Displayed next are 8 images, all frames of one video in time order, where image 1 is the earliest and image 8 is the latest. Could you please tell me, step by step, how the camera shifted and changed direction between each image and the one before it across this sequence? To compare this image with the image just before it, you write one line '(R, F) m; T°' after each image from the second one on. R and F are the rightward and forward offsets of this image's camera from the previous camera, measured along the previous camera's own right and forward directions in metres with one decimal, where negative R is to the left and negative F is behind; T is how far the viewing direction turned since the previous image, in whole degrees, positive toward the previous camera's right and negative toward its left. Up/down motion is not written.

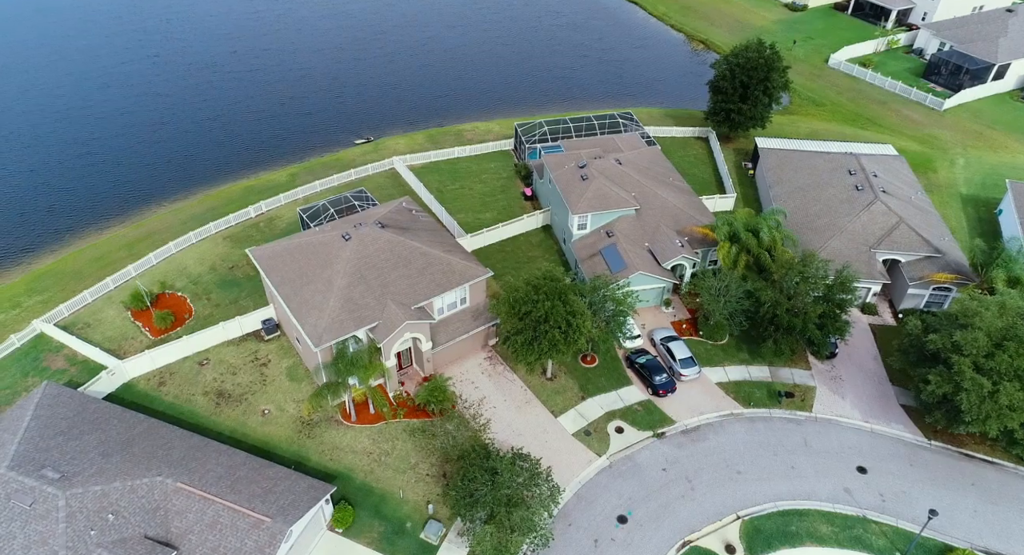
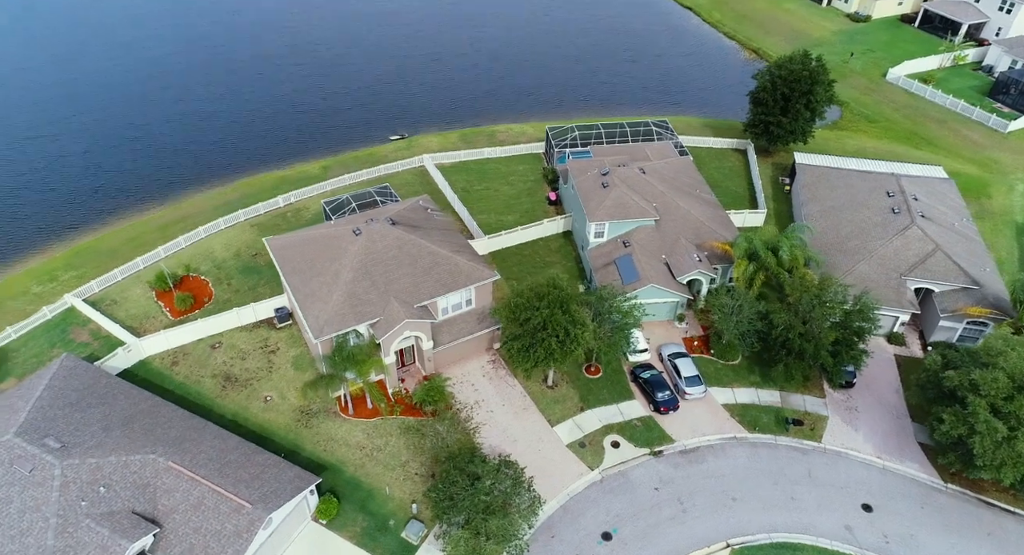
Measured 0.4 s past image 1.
(+1.9, +0.4) m; -4°
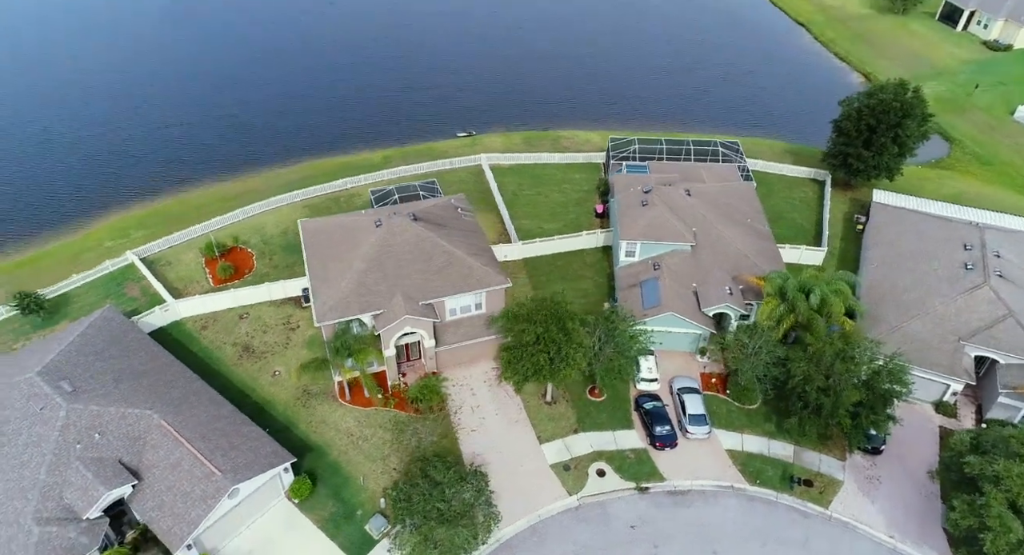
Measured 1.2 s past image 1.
(+3.6, +0.9) m; -8°
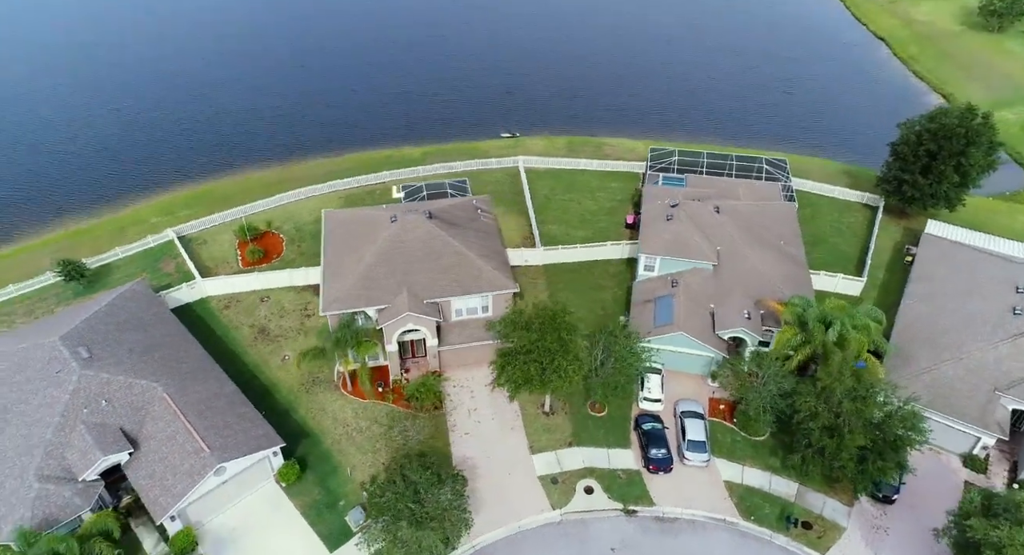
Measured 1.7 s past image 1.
(+2.3, +0.5) m; -5°
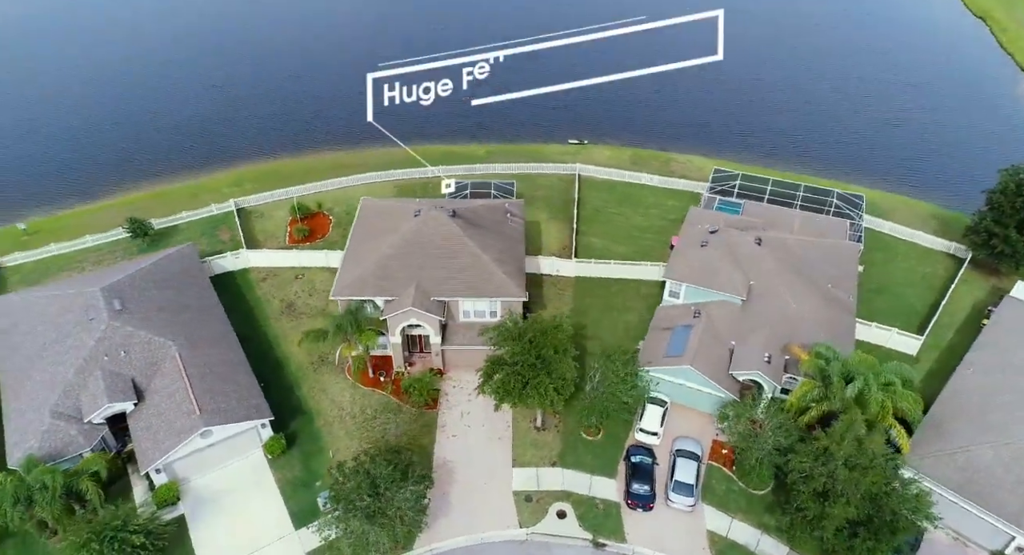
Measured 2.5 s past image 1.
(+3.7, +0.7) m; -8°
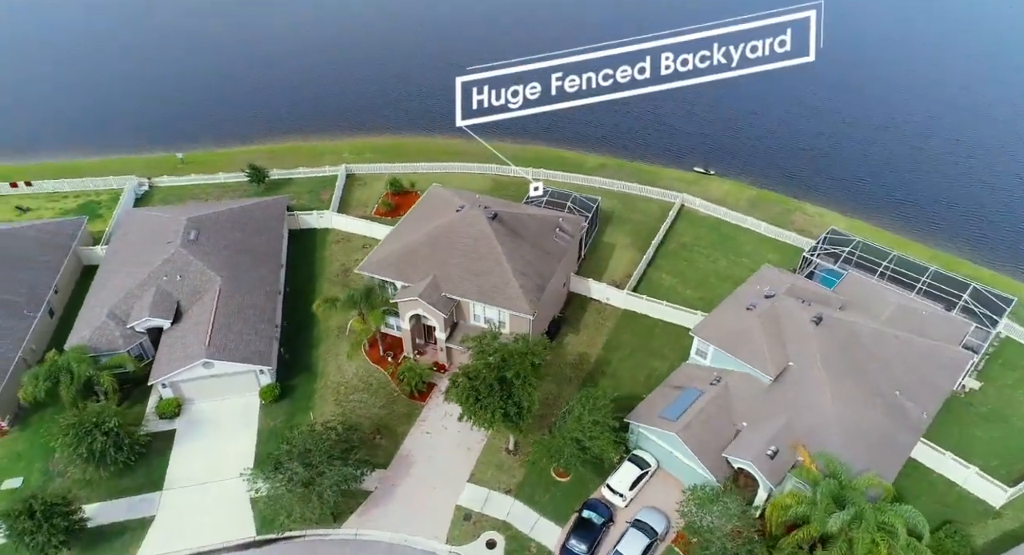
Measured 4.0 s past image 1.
(+6.8, +1.6) m; -15°
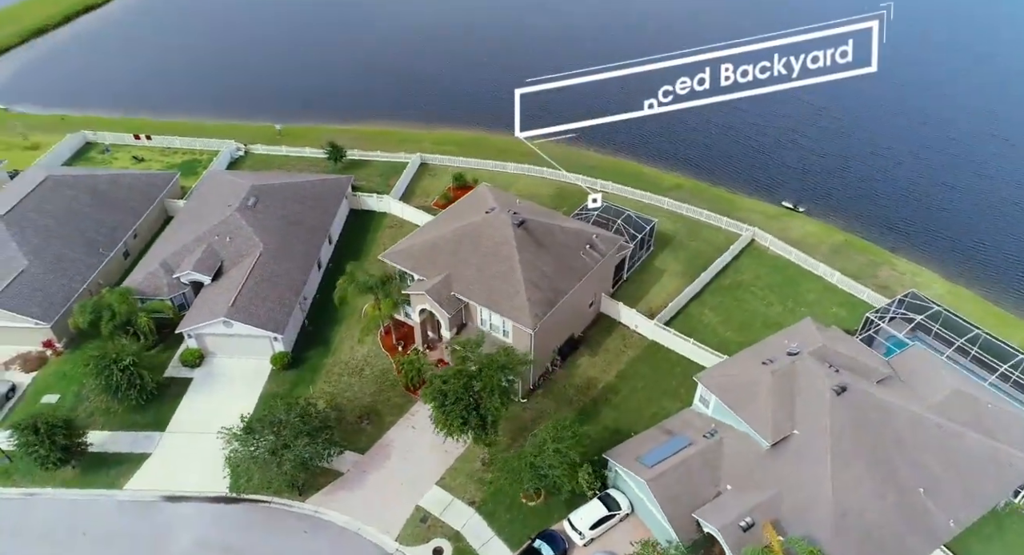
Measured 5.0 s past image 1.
(+4.7, +0.8) m; -10°
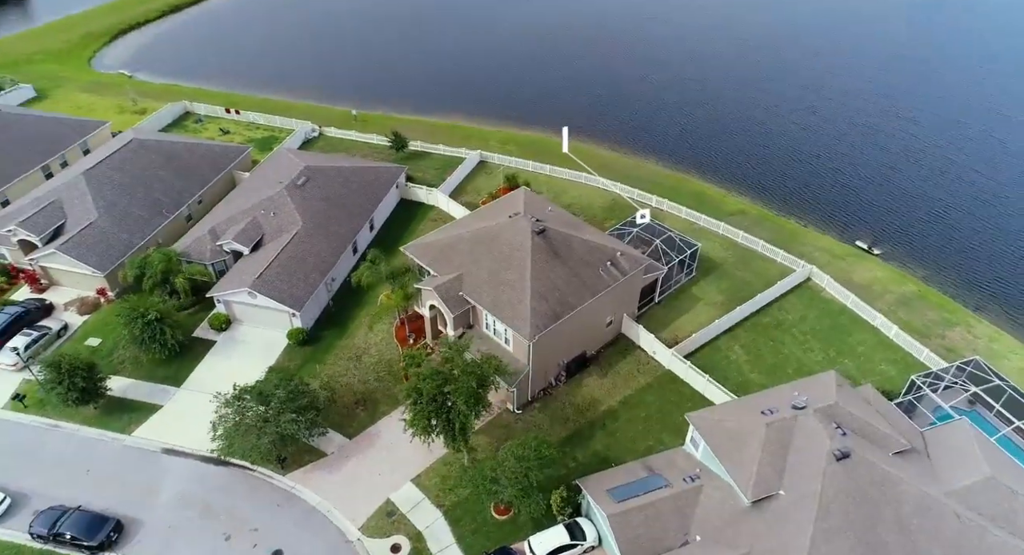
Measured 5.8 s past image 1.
(+3.9, +0.5) m; -8°
